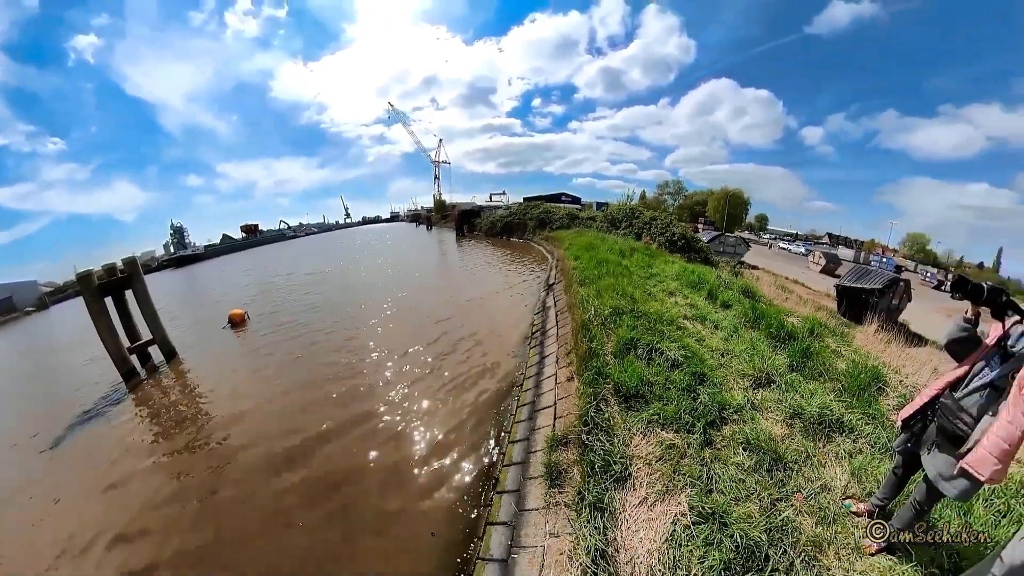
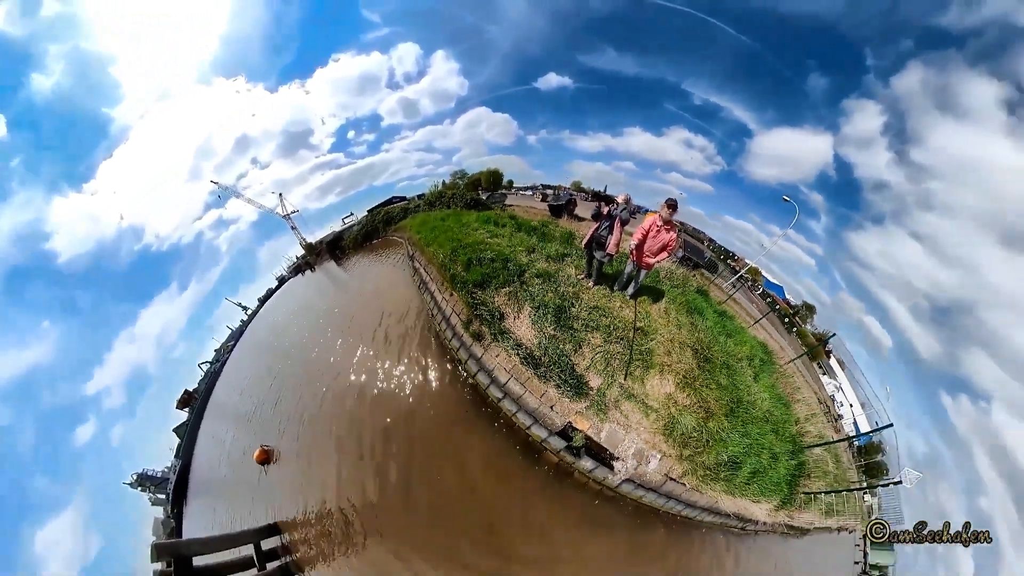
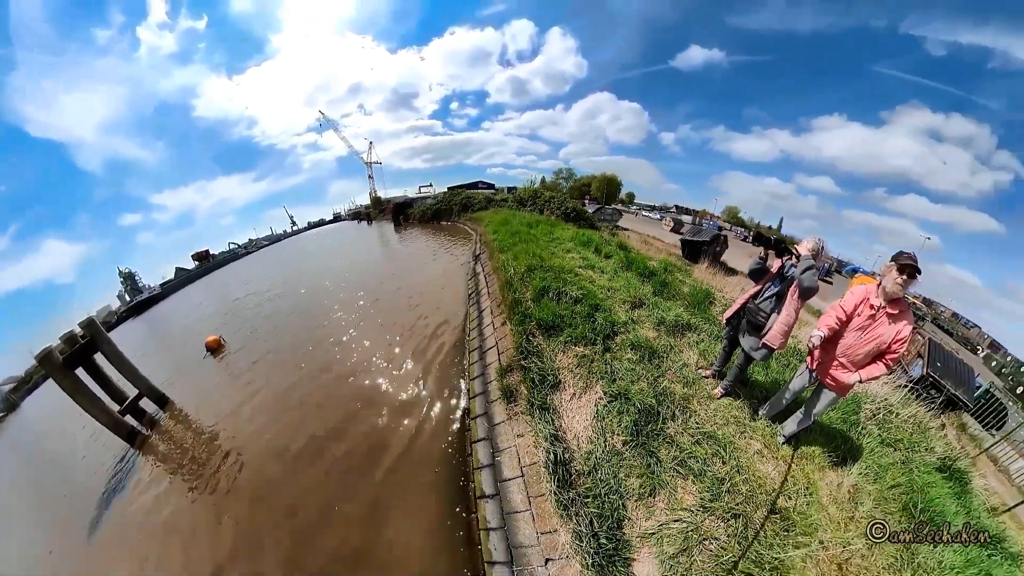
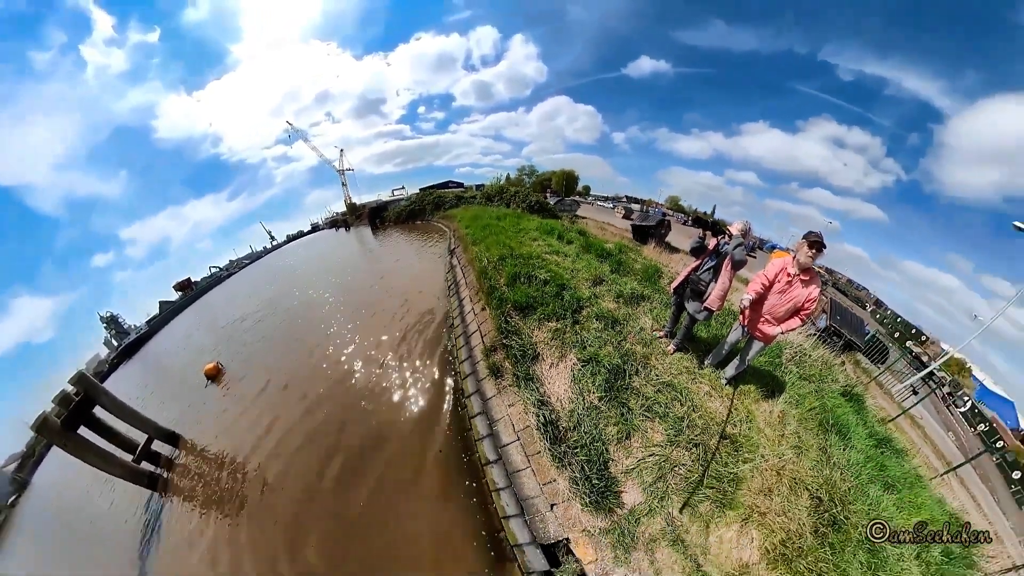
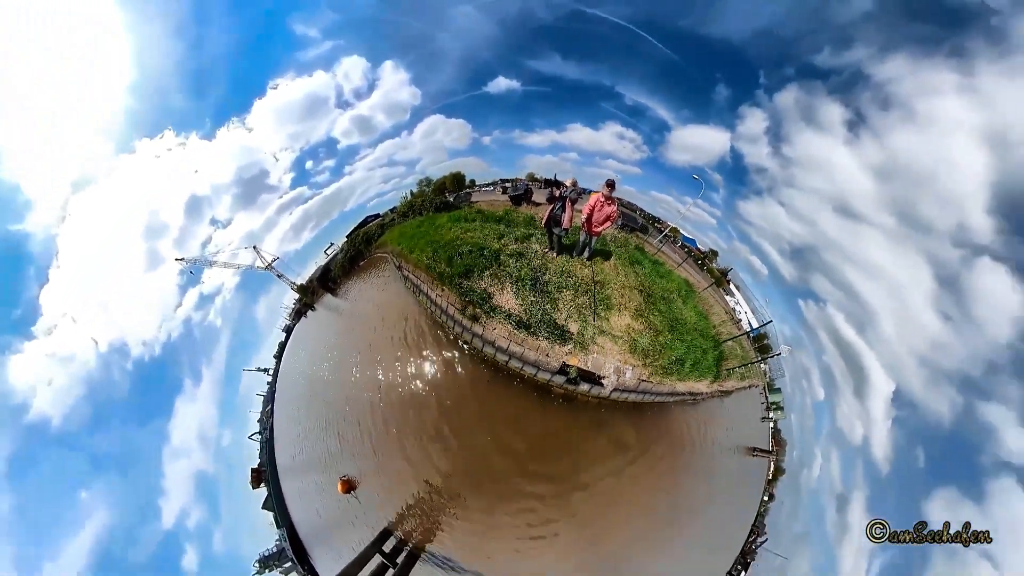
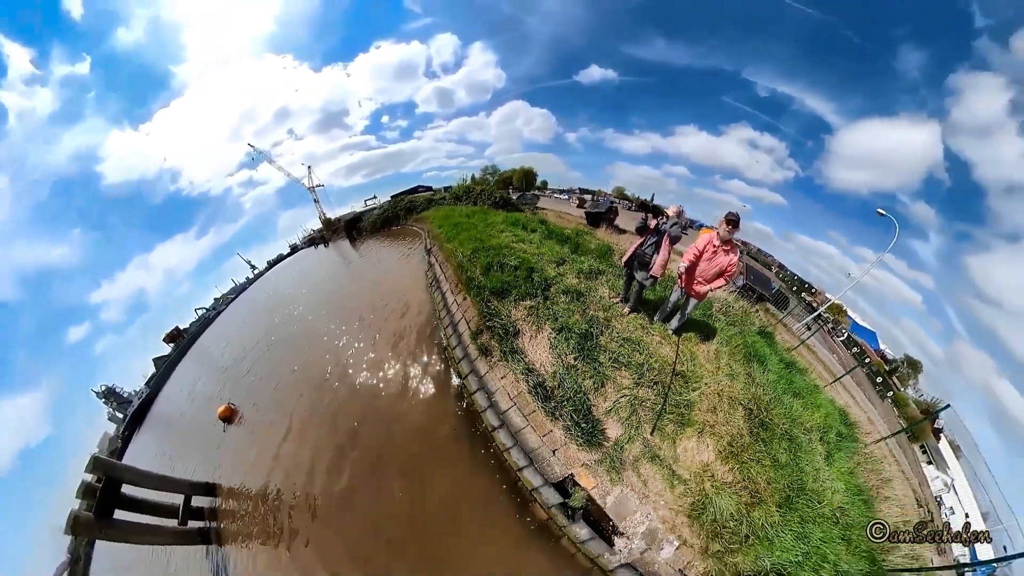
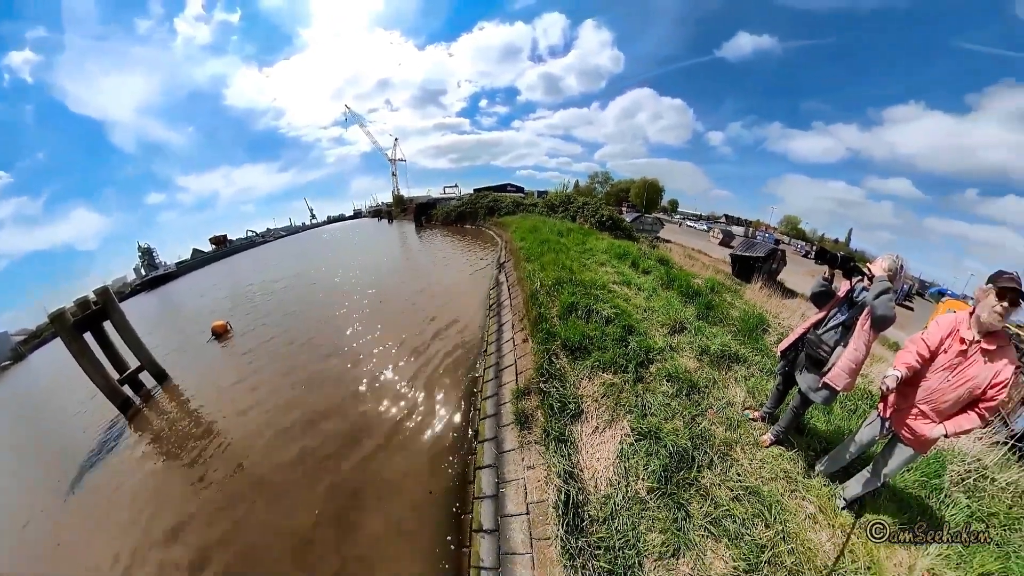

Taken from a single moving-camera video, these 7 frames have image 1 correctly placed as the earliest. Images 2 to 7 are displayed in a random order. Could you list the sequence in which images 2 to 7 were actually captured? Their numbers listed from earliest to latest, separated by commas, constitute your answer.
7, 3, 4, 6, 2, 5
